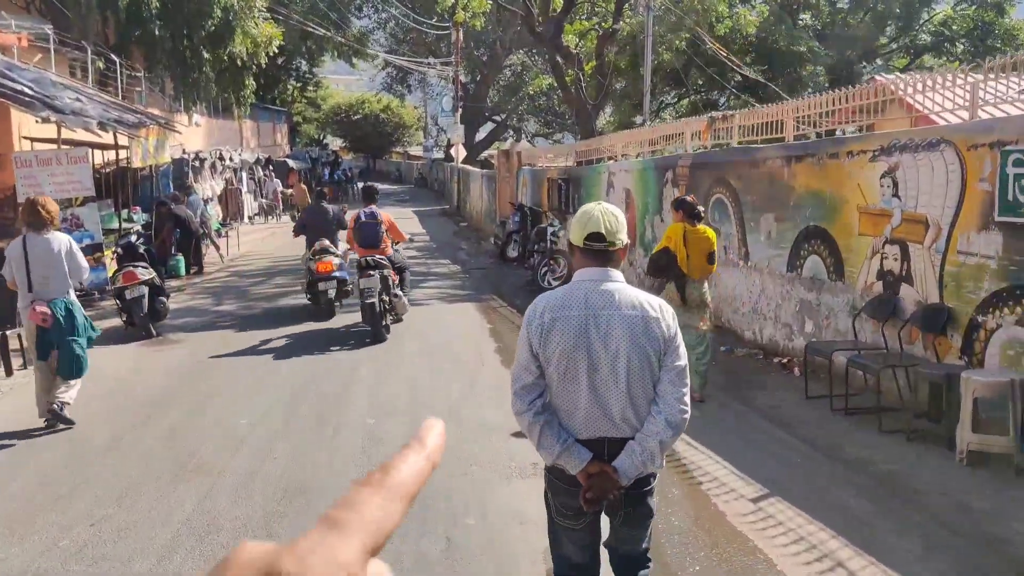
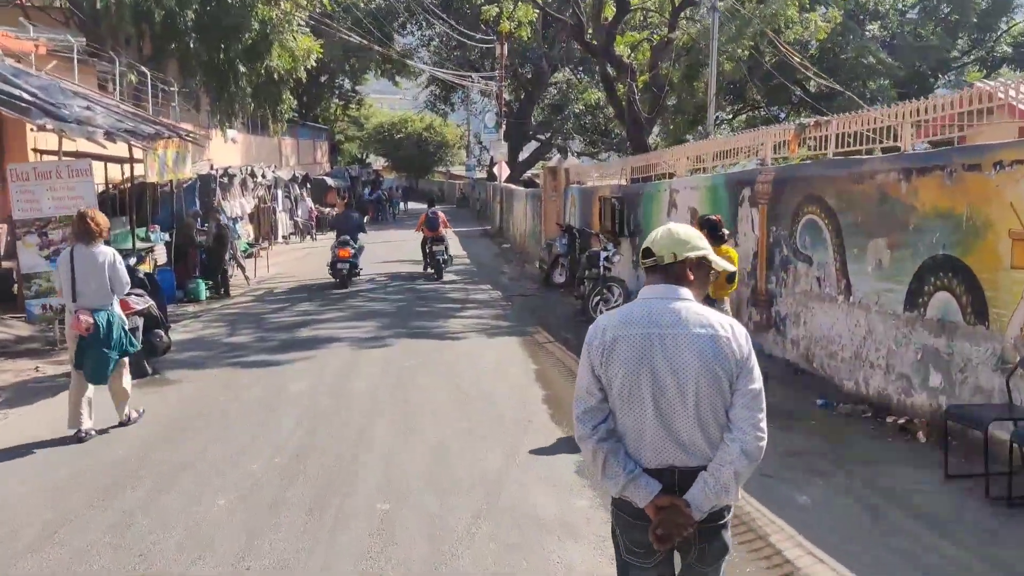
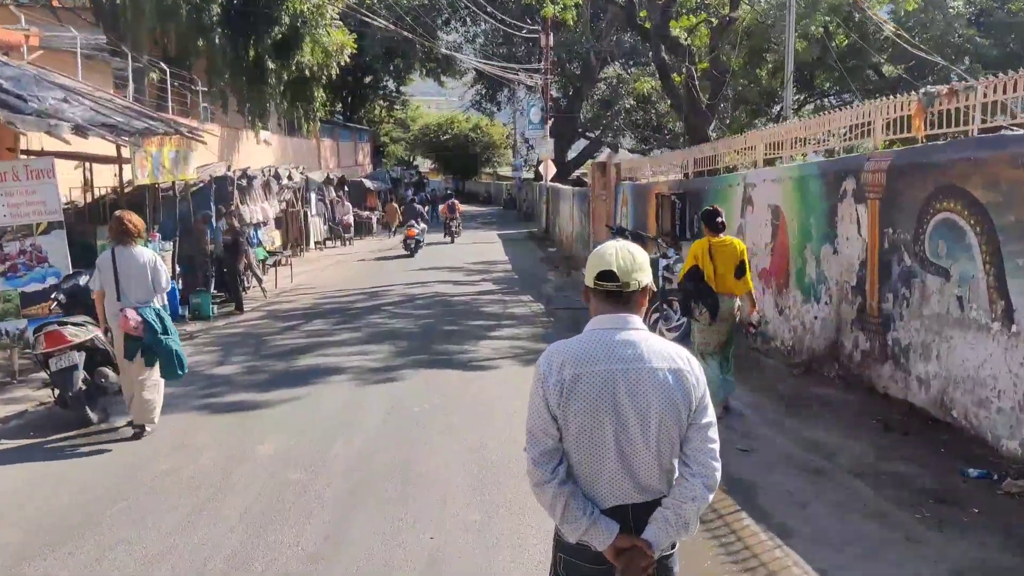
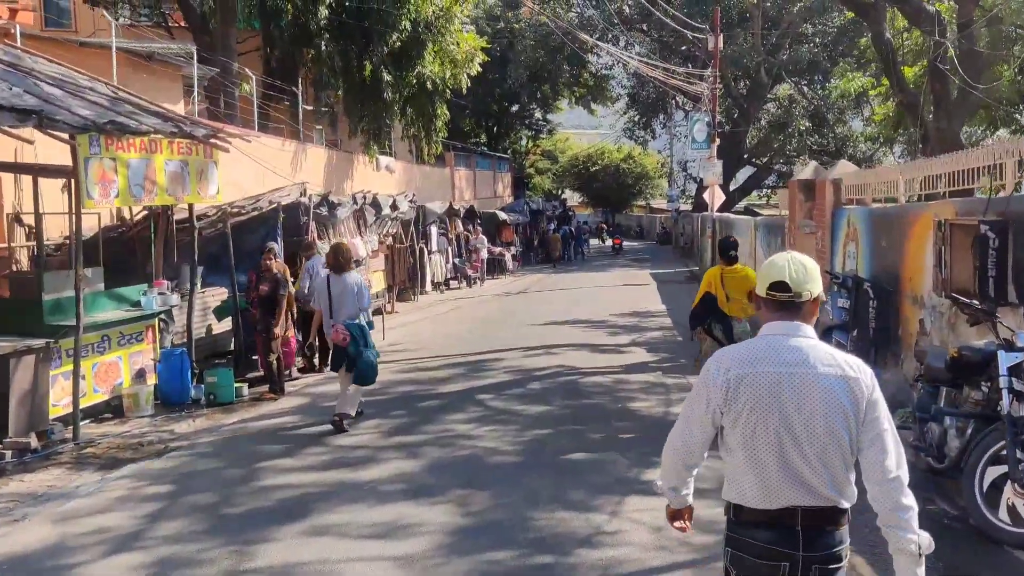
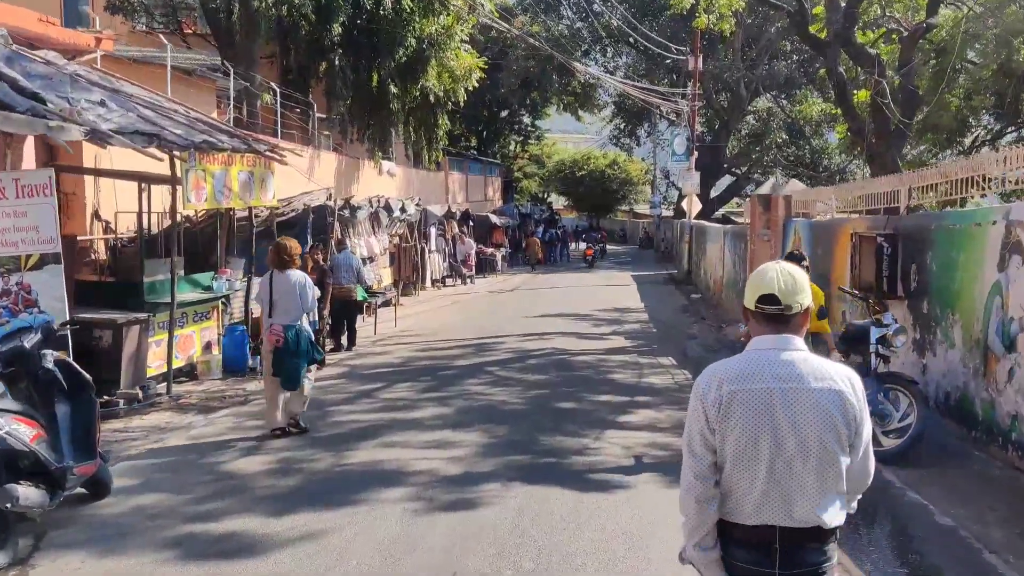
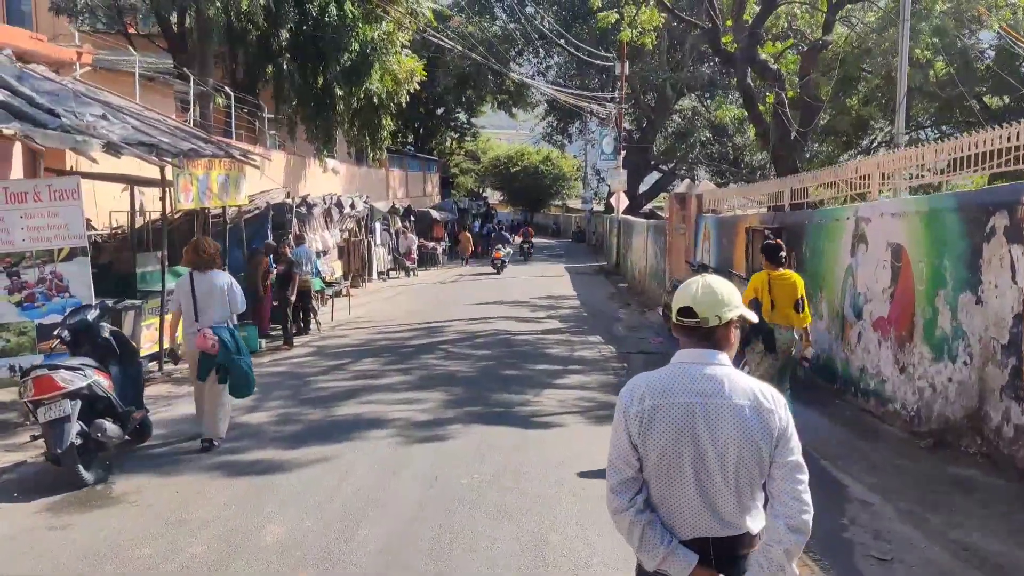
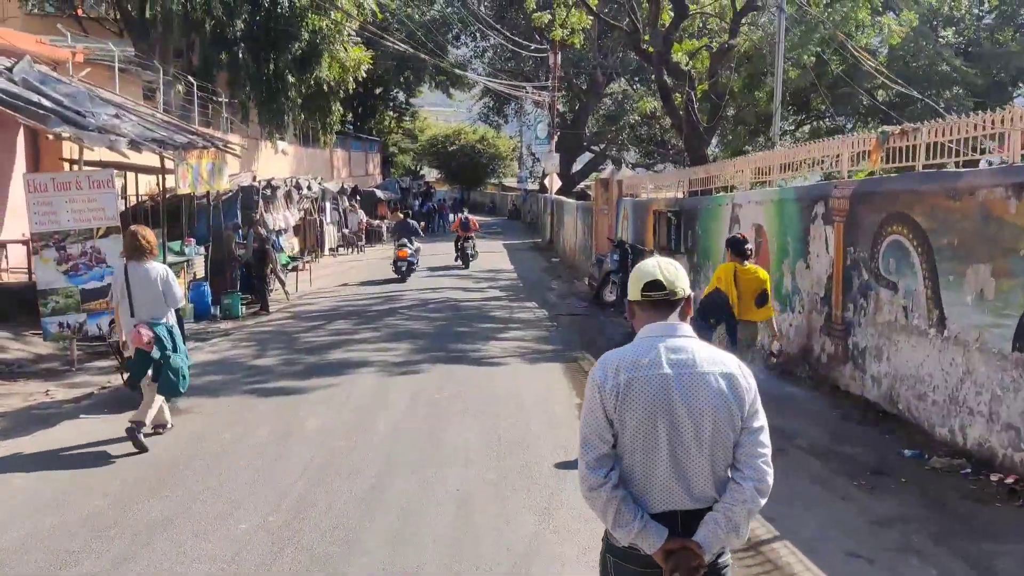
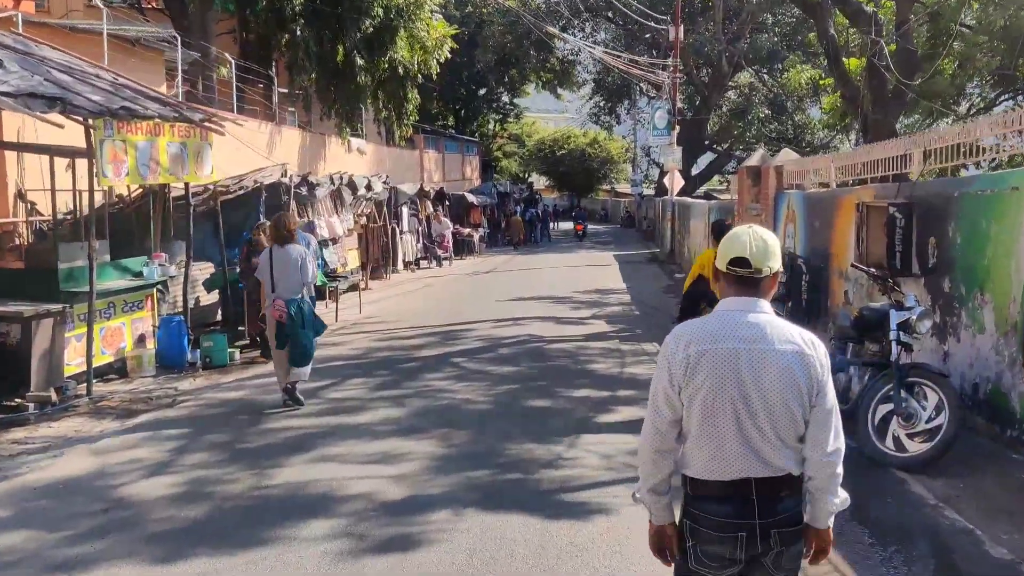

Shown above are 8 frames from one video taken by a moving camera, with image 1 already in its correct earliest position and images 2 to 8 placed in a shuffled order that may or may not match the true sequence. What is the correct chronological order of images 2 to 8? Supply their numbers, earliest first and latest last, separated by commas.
2, 7, 3, 6, 5, 8, 4
